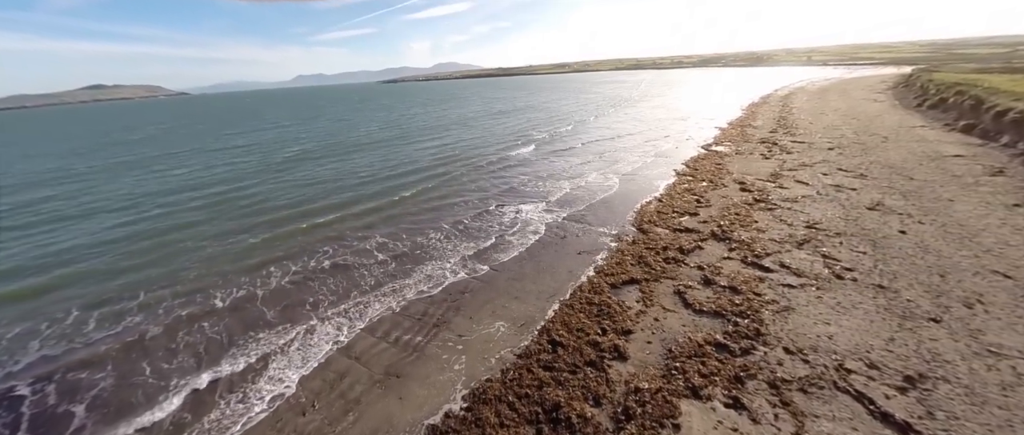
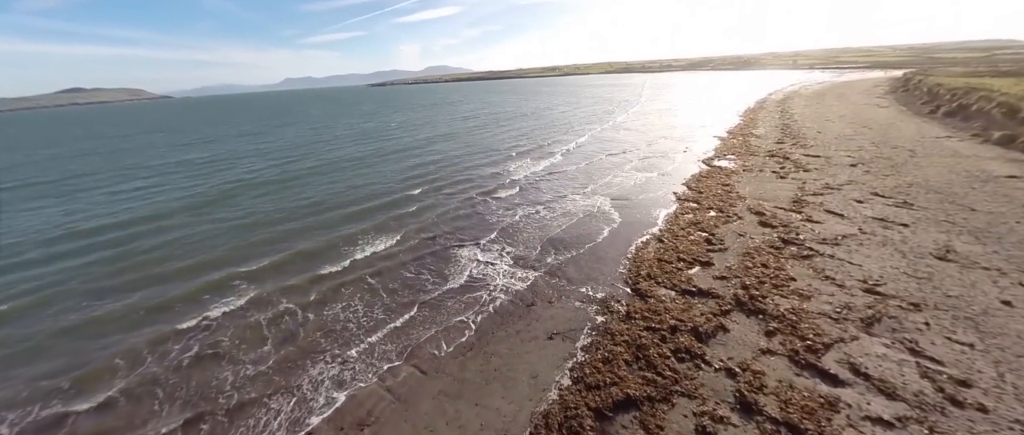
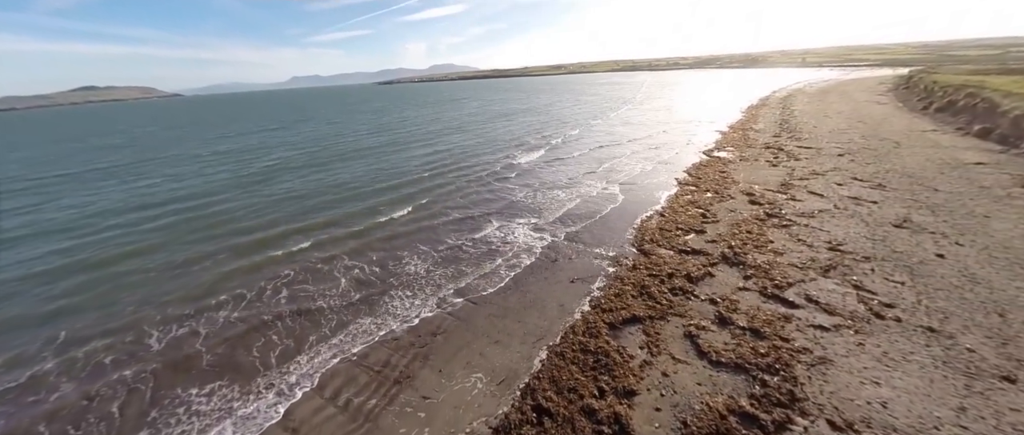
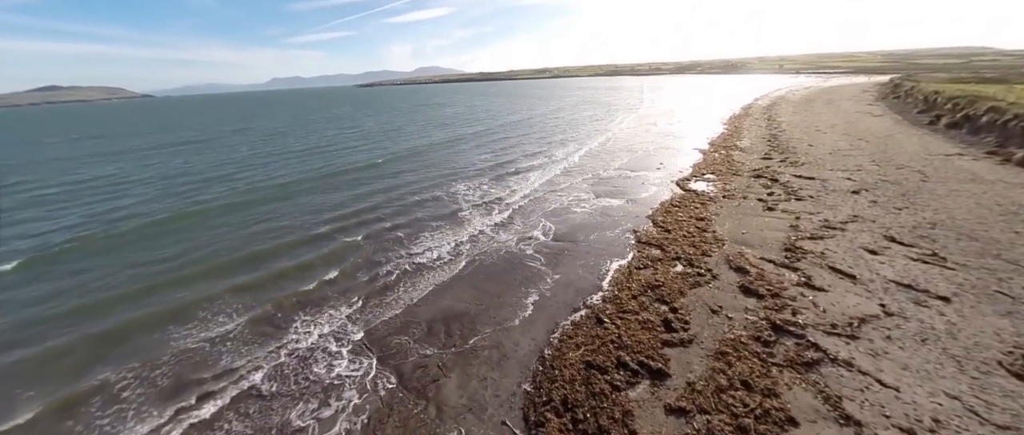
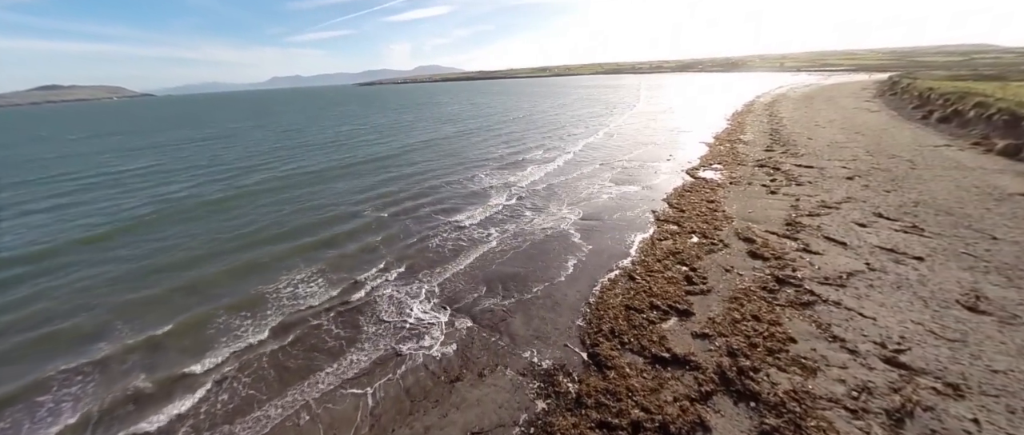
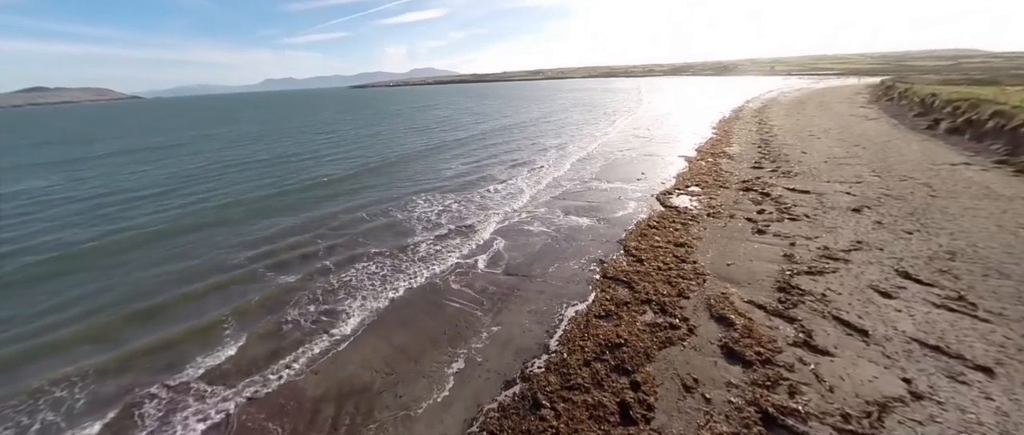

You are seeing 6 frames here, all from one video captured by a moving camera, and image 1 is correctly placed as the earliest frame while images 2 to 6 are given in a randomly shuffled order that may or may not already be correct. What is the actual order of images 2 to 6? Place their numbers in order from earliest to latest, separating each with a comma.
3, 2, 5, 4, 6
